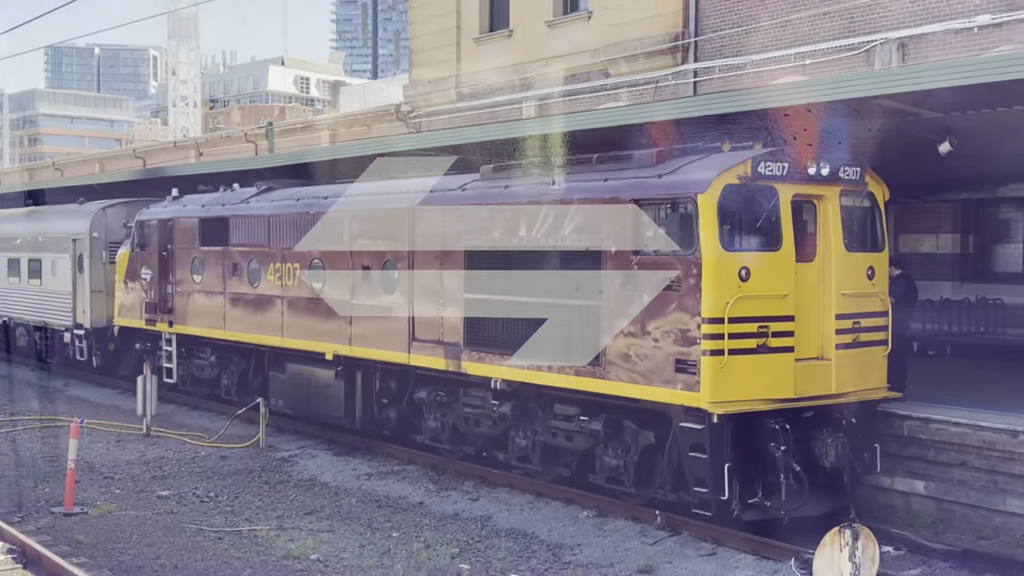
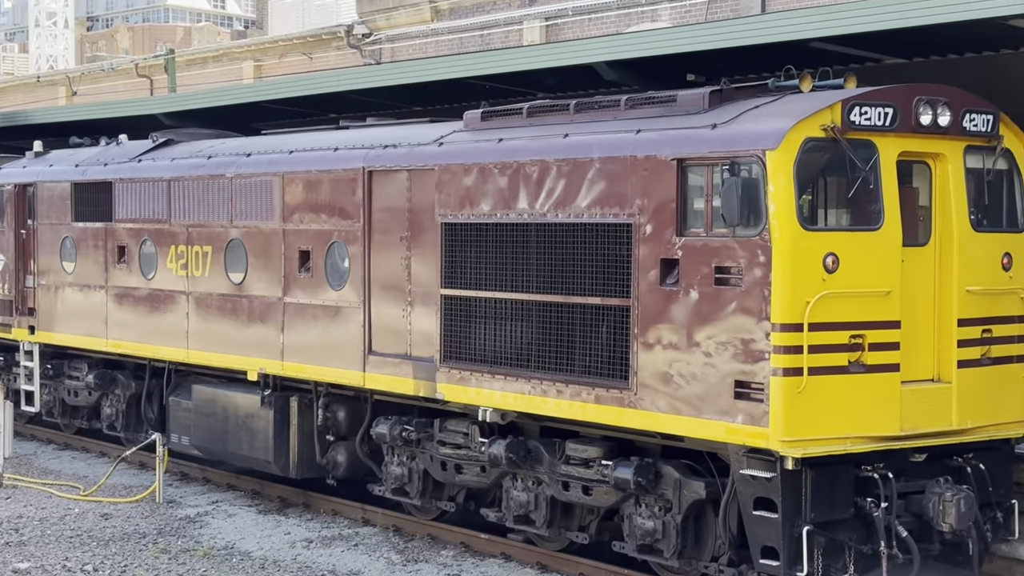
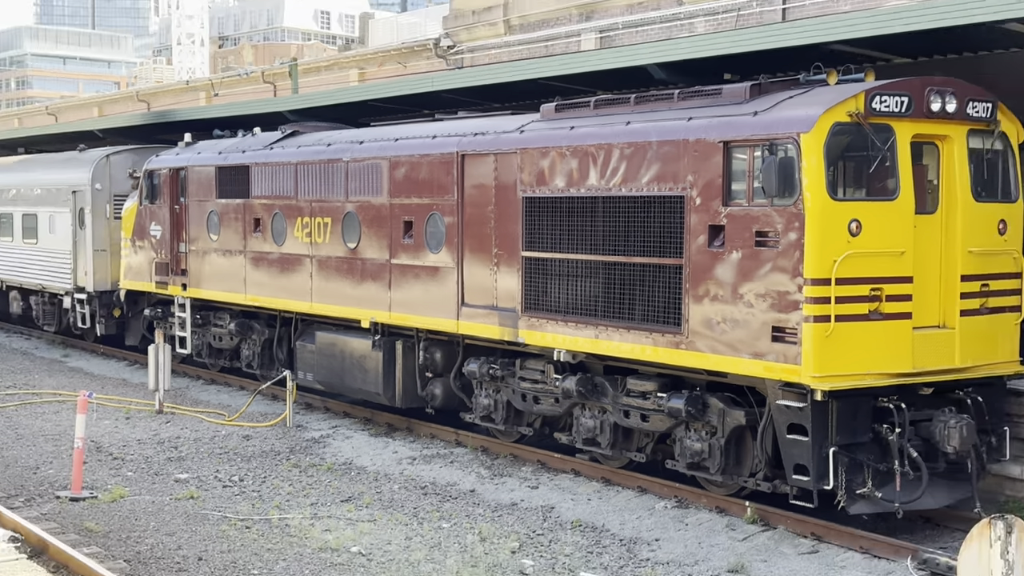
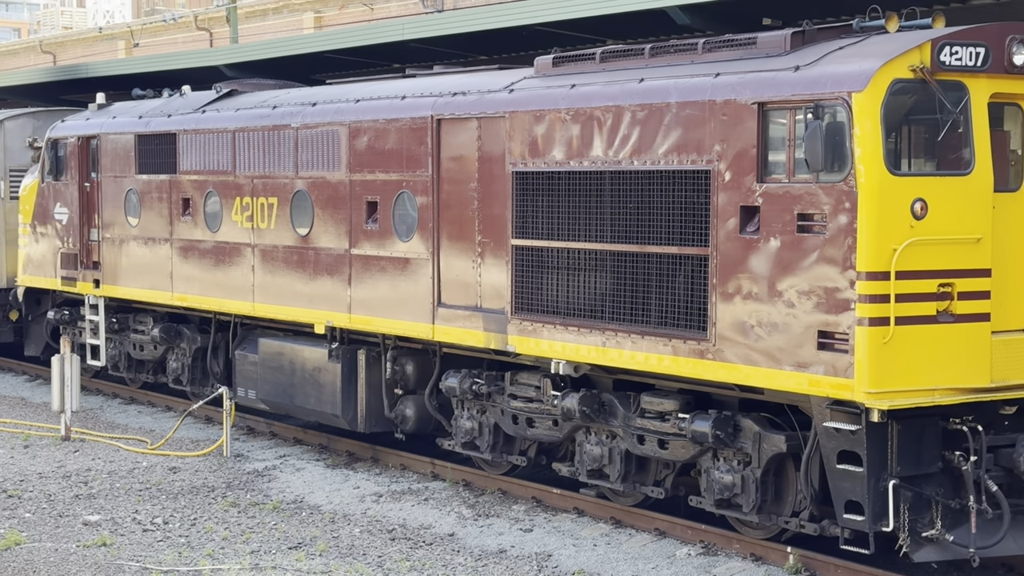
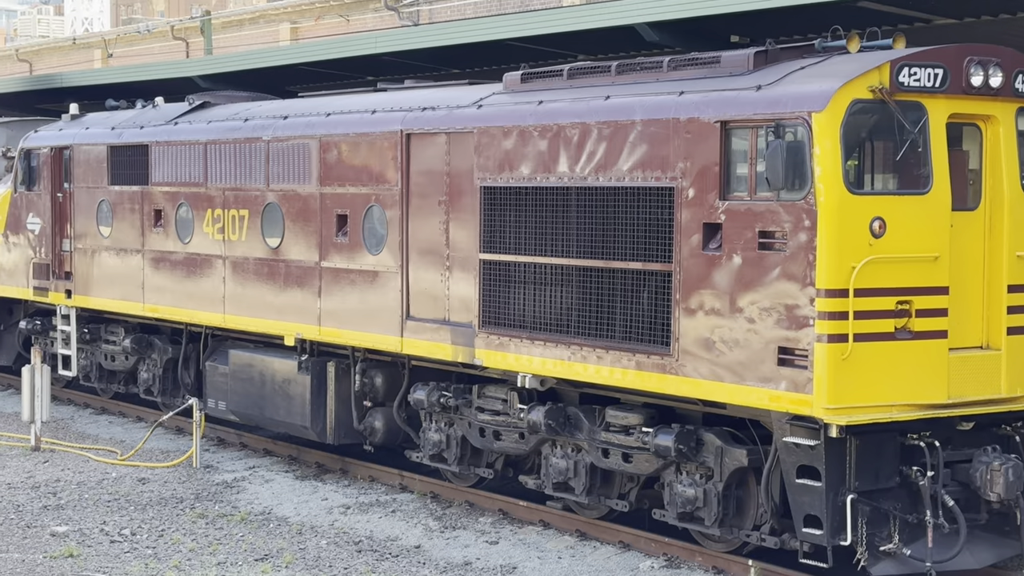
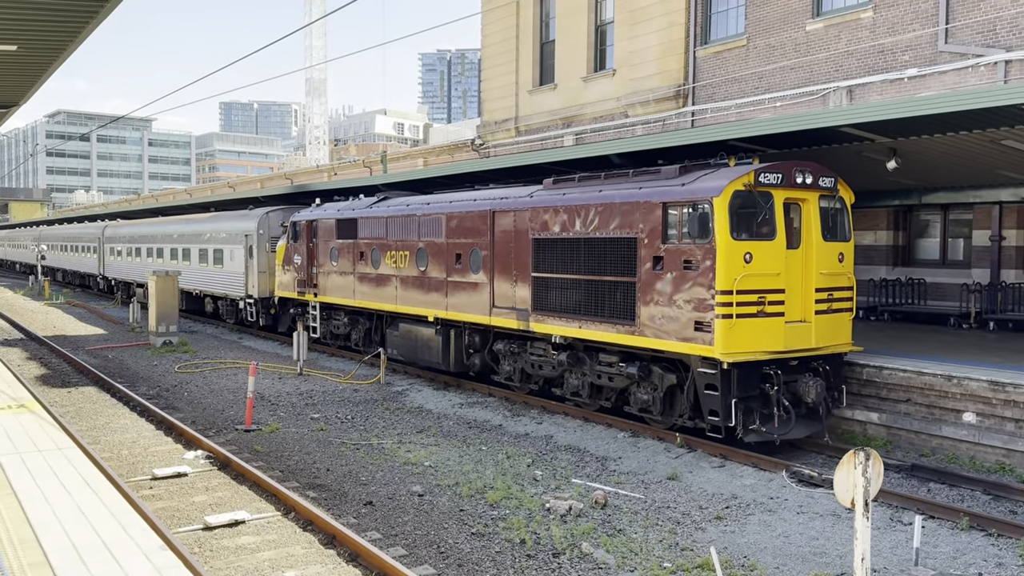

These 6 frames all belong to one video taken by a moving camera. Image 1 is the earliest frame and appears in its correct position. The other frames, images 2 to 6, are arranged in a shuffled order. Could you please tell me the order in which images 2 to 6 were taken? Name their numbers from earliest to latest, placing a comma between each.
2, 5, 4, 3, 6
